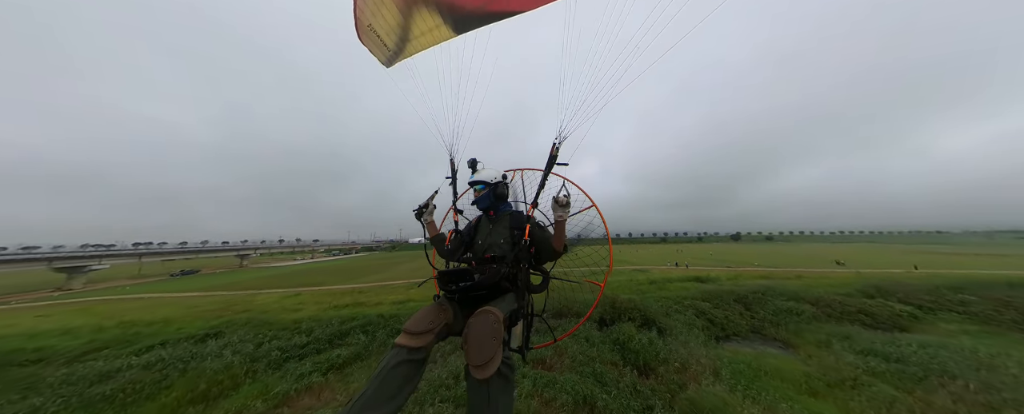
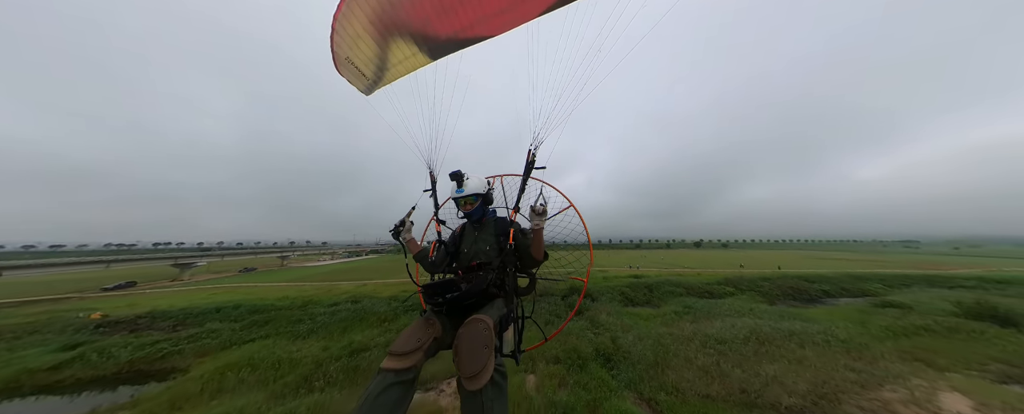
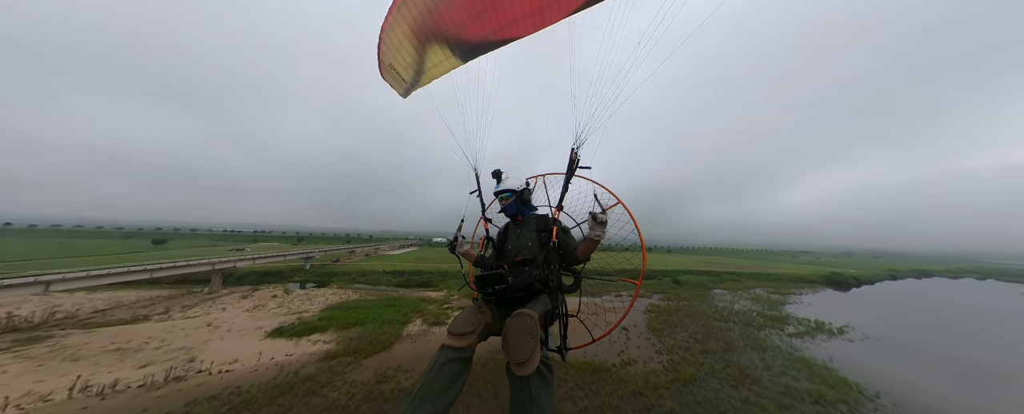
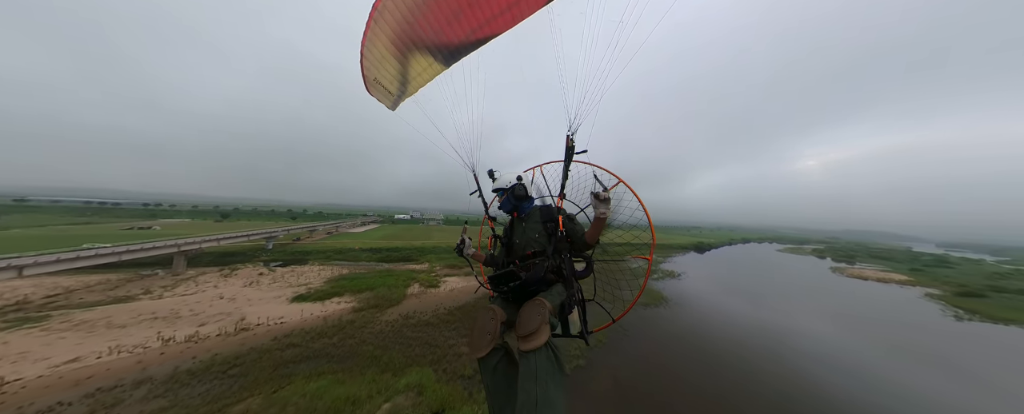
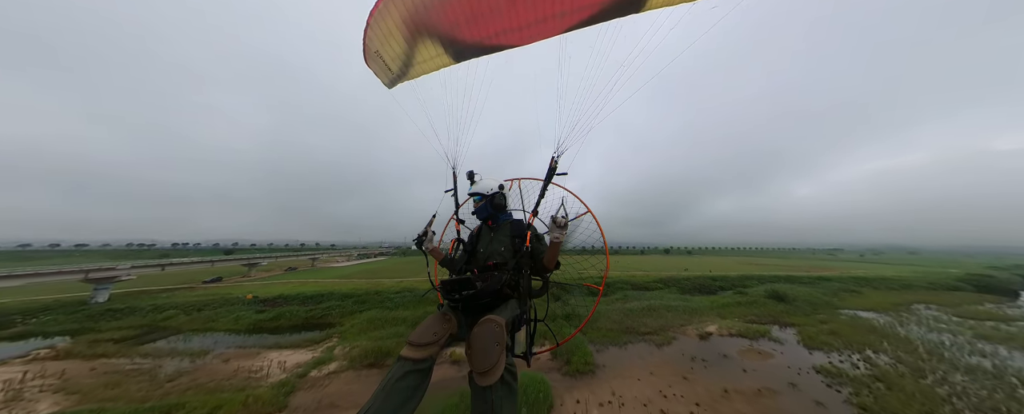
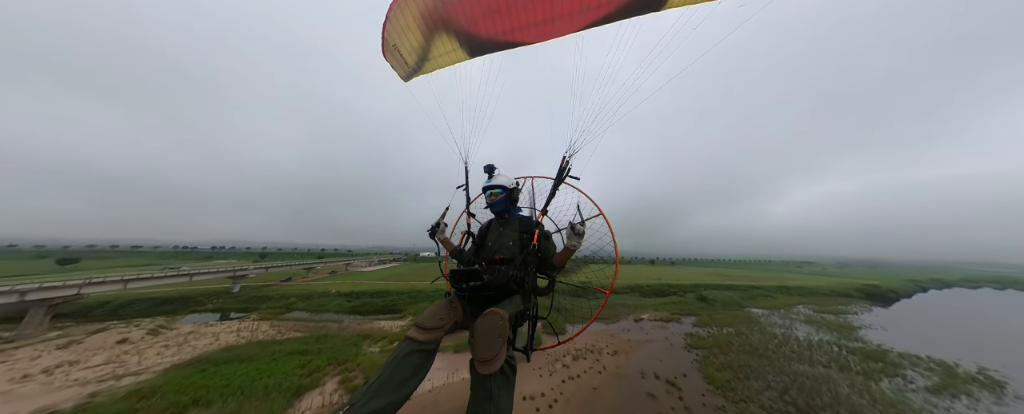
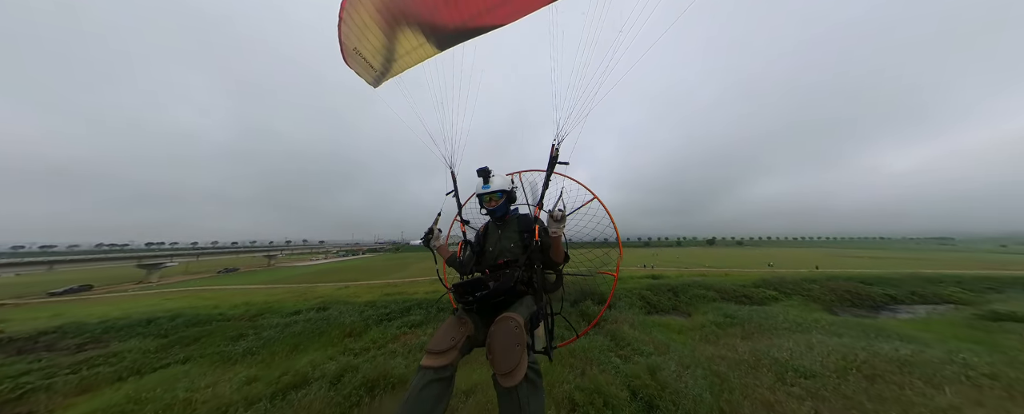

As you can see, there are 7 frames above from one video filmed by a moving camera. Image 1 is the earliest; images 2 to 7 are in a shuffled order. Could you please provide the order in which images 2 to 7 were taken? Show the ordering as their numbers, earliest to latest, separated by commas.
7, 2, 5, 6, 3, 4
